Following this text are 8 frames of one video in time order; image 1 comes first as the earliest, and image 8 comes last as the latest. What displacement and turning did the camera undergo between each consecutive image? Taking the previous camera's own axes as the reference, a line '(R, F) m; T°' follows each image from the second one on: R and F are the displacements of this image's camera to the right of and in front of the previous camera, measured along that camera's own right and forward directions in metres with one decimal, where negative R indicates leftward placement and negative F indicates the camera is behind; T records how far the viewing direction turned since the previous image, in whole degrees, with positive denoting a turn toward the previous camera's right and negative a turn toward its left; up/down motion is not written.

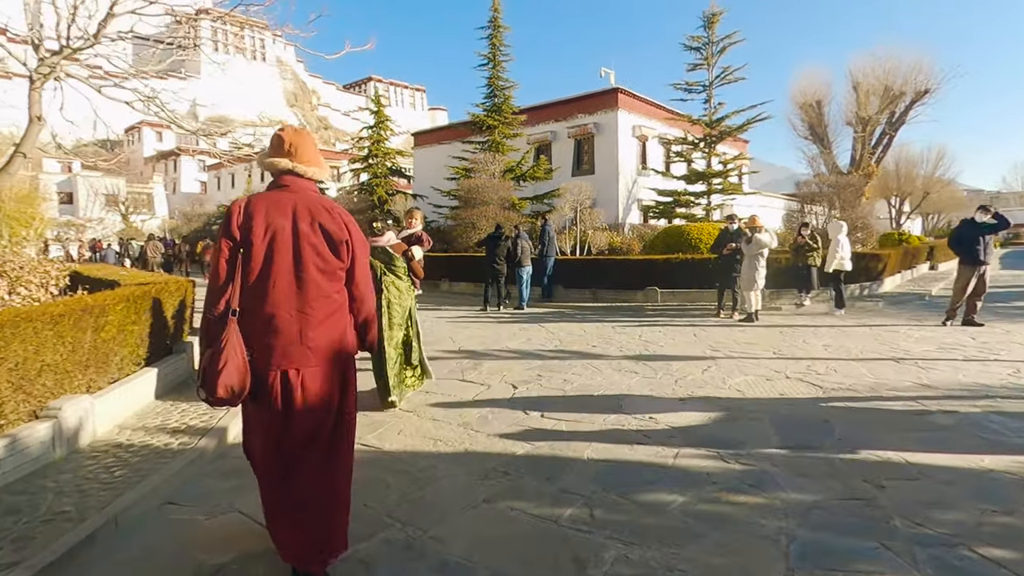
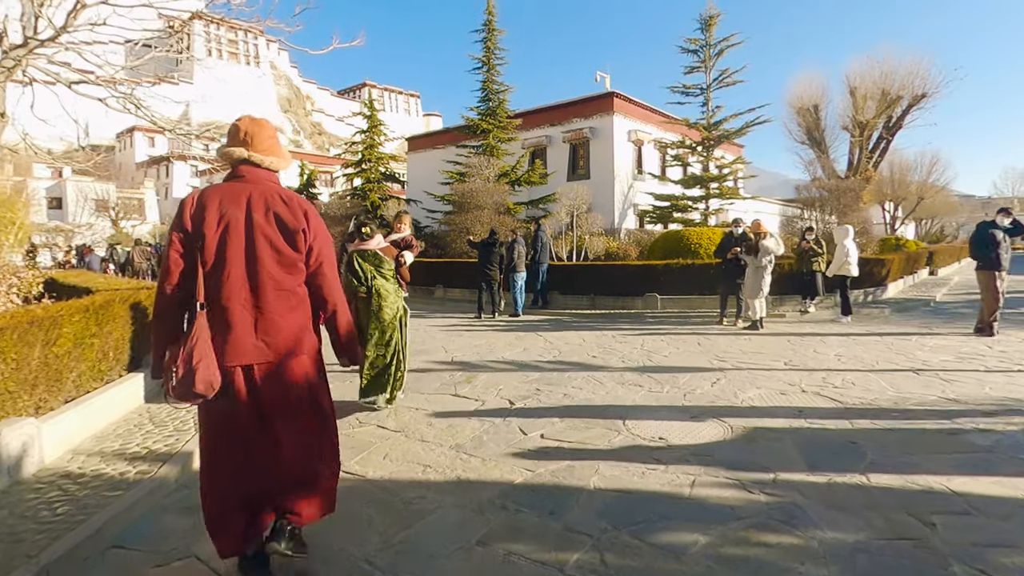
(0.0, +0.3) m; +1°
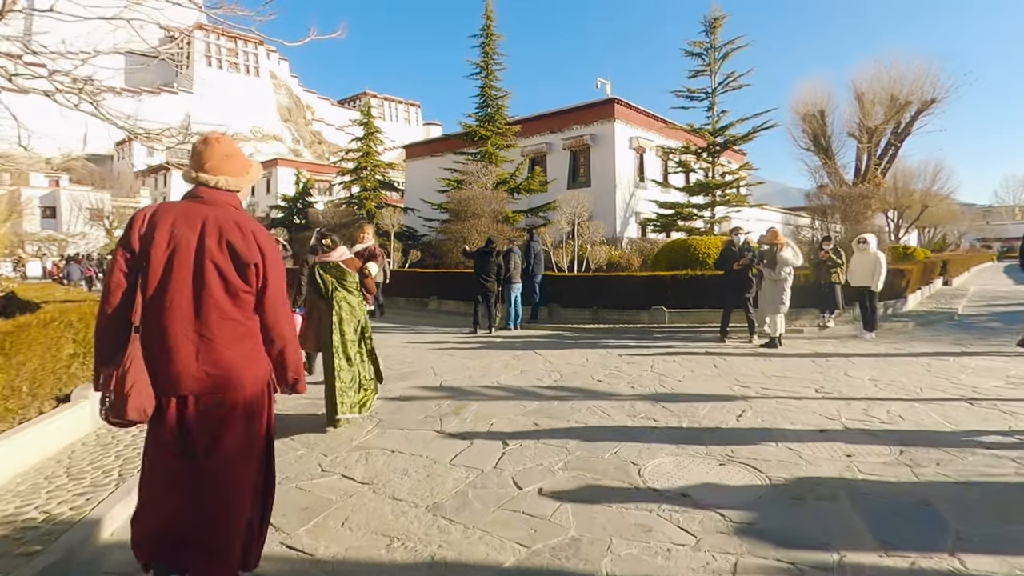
(0.0, +0.6) m; 0°
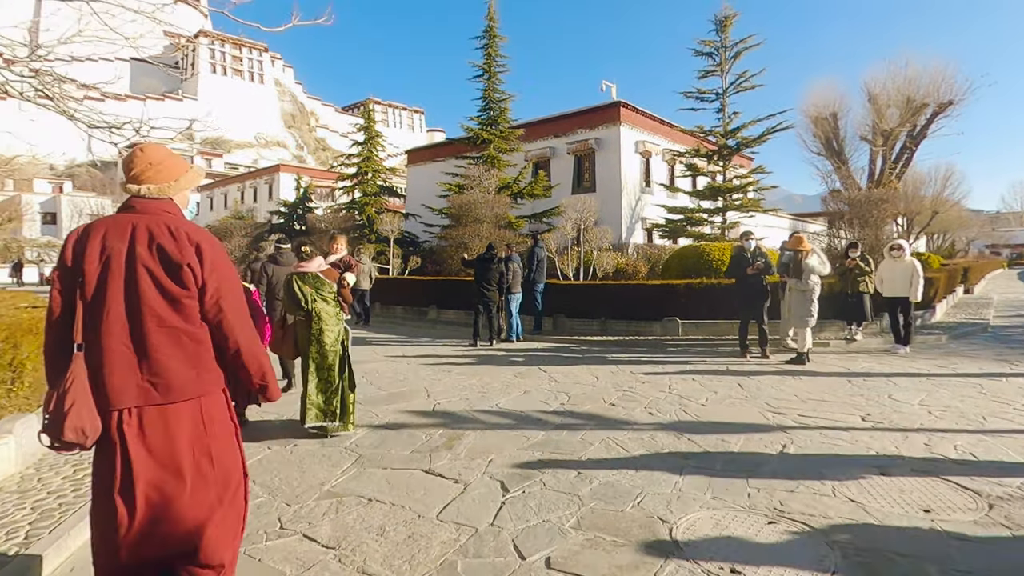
(0.0, +0.6) m; 0°
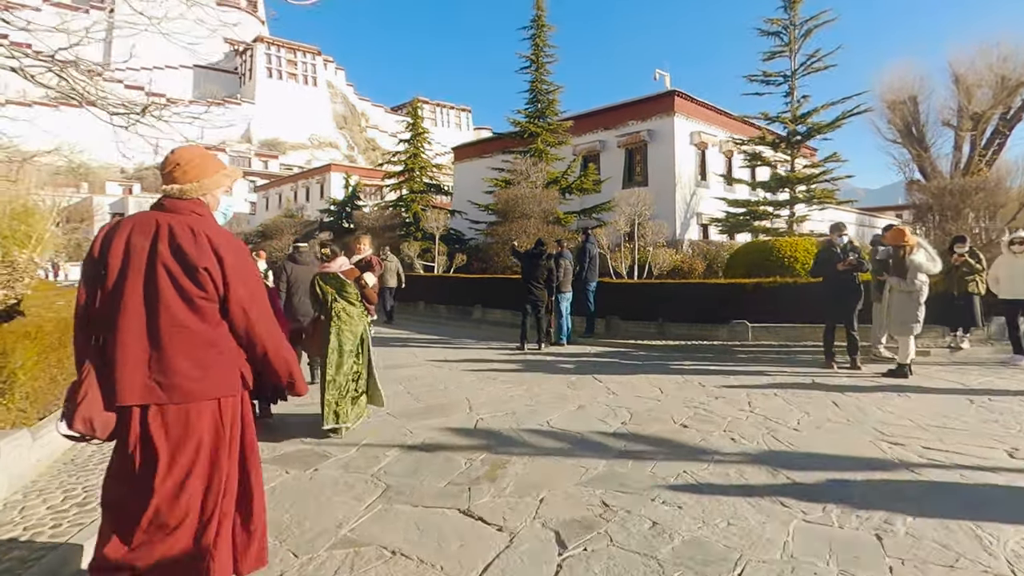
(-0.1, +0.6) m; -5°
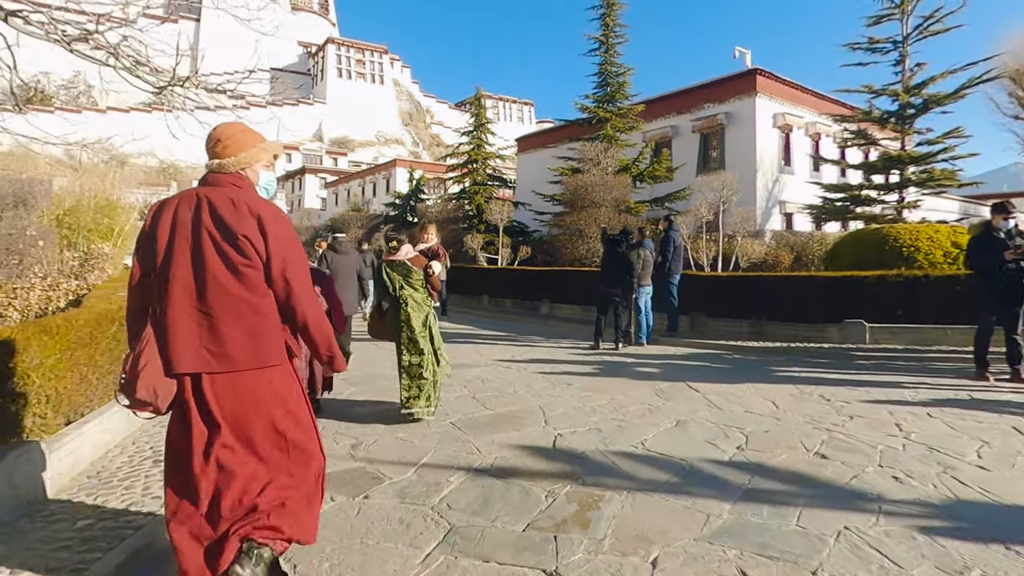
(-0.2, +0.7) m; -6°
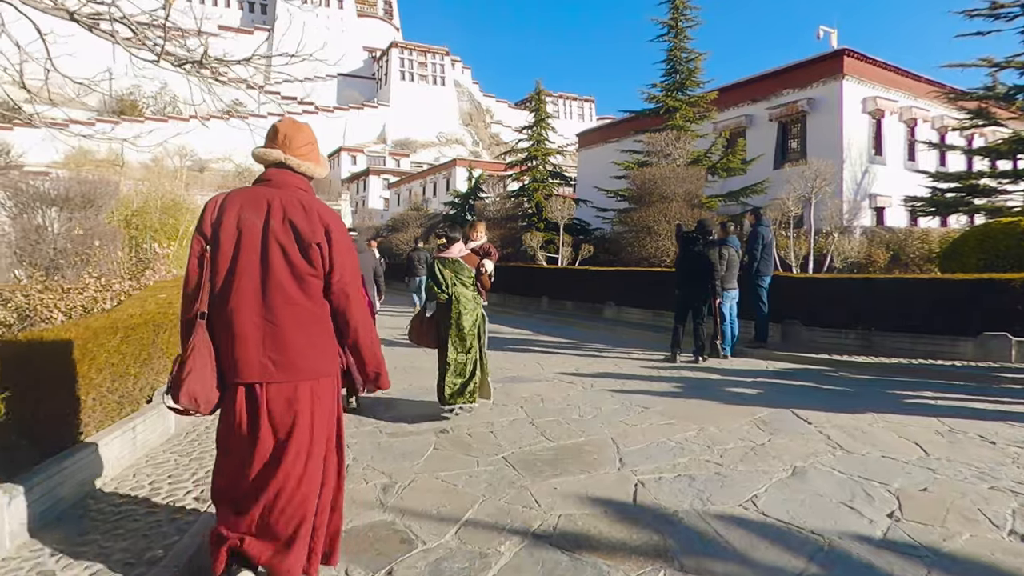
(-0.1, +0.7) m; -6°
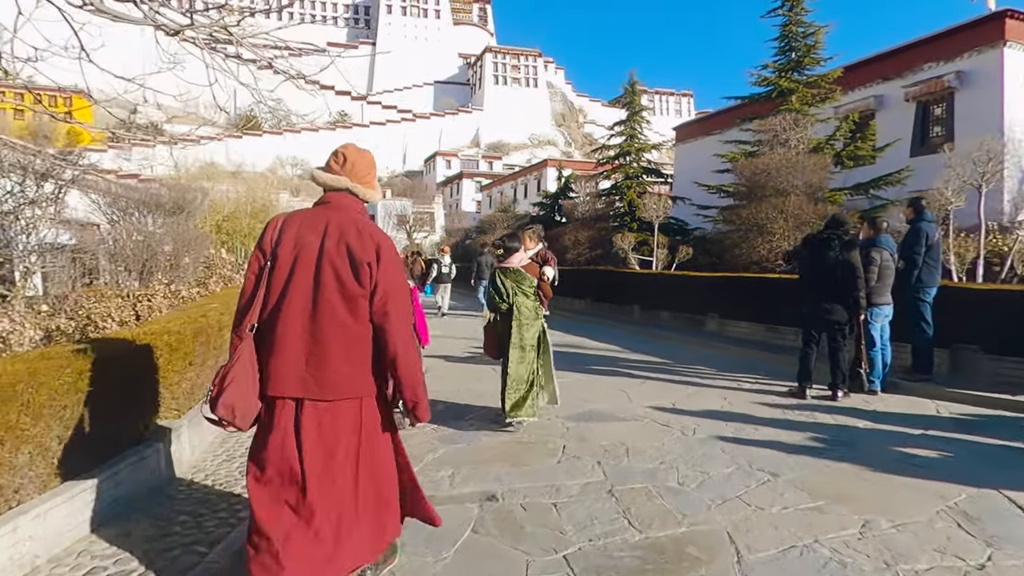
(+0.1, +1.0) m; -10°
